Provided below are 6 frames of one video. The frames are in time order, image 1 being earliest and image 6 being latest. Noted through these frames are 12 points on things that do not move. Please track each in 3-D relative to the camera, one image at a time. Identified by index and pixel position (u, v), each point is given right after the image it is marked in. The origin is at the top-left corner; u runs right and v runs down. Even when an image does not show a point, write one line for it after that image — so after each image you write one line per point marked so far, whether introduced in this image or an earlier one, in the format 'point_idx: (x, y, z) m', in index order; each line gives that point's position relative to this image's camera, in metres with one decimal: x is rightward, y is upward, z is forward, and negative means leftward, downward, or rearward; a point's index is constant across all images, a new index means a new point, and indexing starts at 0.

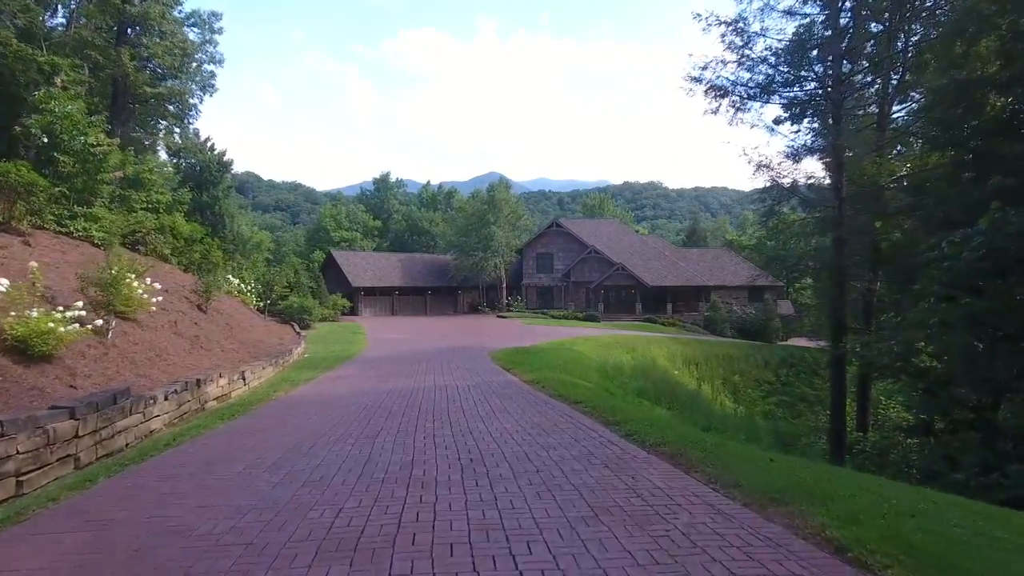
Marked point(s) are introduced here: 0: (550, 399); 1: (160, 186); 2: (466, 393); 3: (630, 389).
0: (+0.5, -1.5, +9.1) m
1: (-9.6, +2.8, +18.2) m
2: (-0.7, -1.5, +9.6) m
3: (+2.5, -2.2, +14.3) m
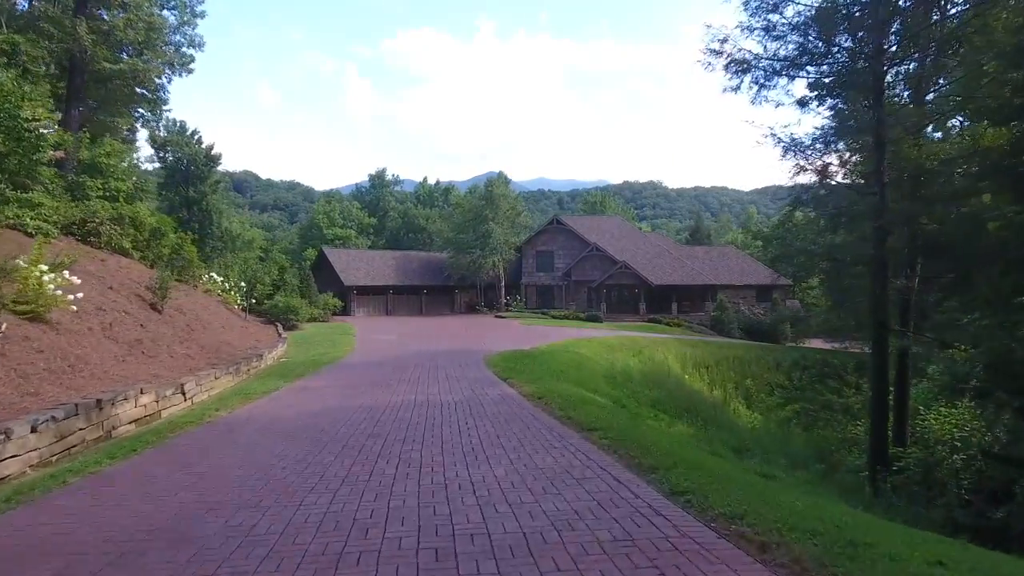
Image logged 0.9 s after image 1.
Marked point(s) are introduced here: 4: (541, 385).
0: (+0.5, -1.5, +7.4) m
1: (-9.7, +2.9, +16.5) m
2: (-0.7, -1.5, +7.9) m
3: (+2.4, -2.1, +12.6) m
4: (+0.4, -1.4, +9.9) m
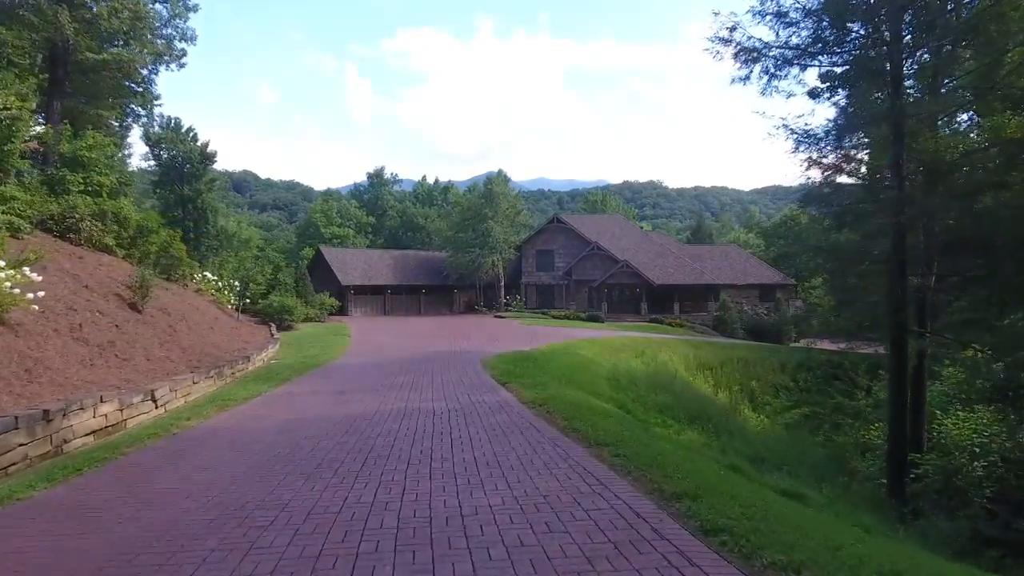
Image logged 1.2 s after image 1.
0: (+0.4, -1.5, +6.8) m
1: (-9.7, +2.9, +15.9) m
2: (-0.7, -1.4, +7.2) m
3: (+2.4, -2.1, +12.0) m
4: (+0.4, -1.4, +9.3) m
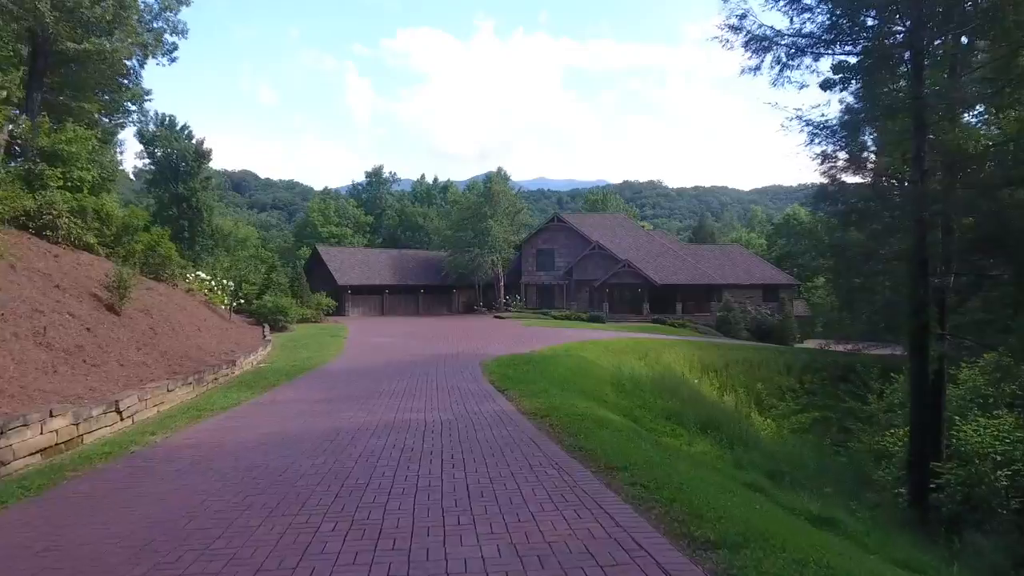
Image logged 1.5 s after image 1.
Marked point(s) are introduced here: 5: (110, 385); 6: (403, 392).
0: (+0.4, -1.5, +6.1) m
1: (-9.7, +2.9, +15.2) m
2: (-0.7, -1.4, +6.6) m
3: (+2.4, -2.1, +11.3) m
4: (+0.4, -1.4, +8.6) m
5: (-4.7, -1.1, +7.9) m
6: (-1.5, -1.5, +9.4) m
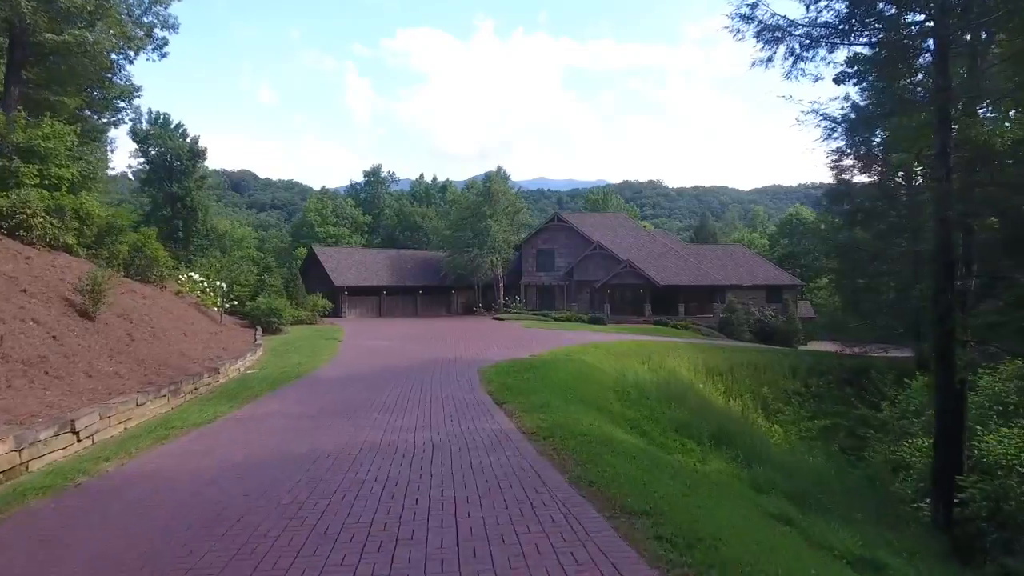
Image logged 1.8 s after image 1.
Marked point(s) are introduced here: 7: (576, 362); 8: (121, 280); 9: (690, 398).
0: (+0.4, -1.5, +5.5) m
1: (-9.7, +2.8, +14.6) m
2: (-0.7, -1.5, +5.9) m
3: (+2.4, -2.1, +10.7) m
4: (+0.4, -1.5, +8.0) m
5: (-4.7, -1.2, +7.2) m
6: (-1.5, -1.5, +8.7) m
7: (+1.7, -2.0, +18.0) m
8: (-9.0, +0.2, +15.2) m
9: (+4.2, -2.6, +15.7) m
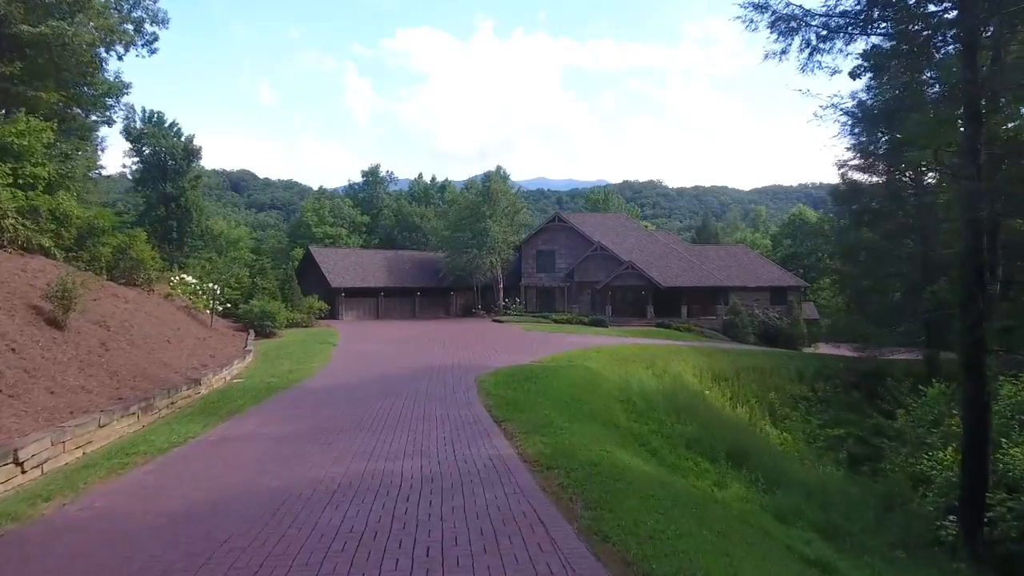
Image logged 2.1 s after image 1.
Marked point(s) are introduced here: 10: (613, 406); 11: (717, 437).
0: (+0.4, -1.6, +4.8) m
1: (-9.7, +2.7, +13.9) m
2: (-0.7, -1.6, +5.2) m
3: (+2.4, -2.2, +10.0) m
4: (+0.4, -1.6, +7.3) m
5: (-4.8, -1.3, +6.5) m
6: (-1.5, -1.6, +8.0) m
7: (+1.7, -2.1, +17.3) m
8: (-9.0, +0.1, +14.6) m
9: (+4.2, -2.7, +15.0) m
10: (+1.8, -2.1, +11.8) m
11: (+3.3, -2.4, +10.9) m
